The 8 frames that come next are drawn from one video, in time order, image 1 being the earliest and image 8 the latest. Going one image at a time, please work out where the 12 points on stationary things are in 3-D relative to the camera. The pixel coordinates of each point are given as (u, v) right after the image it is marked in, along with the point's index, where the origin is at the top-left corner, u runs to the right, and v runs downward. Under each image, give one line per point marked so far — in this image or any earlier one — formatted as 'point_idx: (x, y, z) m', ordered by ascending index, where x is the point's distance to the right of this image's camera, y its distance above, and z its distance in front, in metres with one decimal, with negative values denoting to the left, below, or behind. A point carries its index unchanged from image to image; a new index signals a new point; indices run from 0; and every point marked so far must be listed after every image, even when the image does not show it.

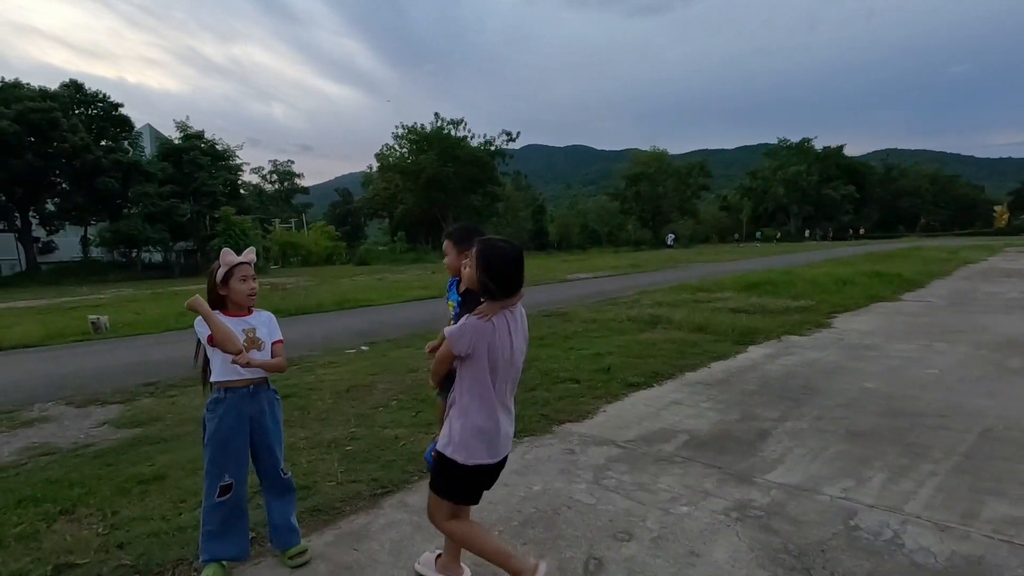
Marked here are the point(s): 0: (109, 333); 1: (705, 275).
0: (-7.8, -0.9, +12.1) m
1: (+5.5, +0.3, +18.0) m
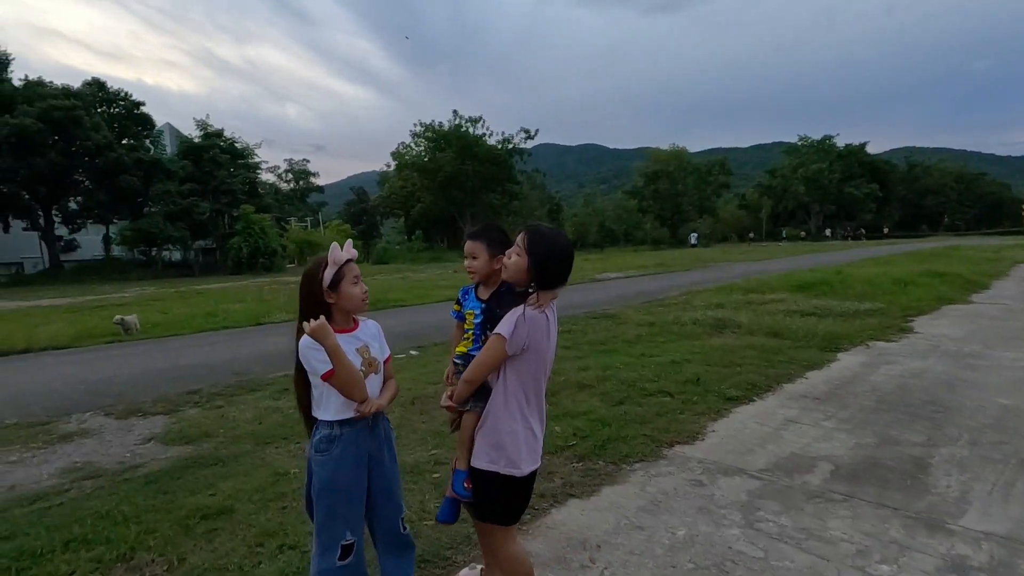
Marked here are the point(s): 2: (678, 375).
0: (-7.0, -0.9, +11.6) m
1: (+6.4, +0.3, +17.3) m
2: (+1.5, -0.8, +5.9) m
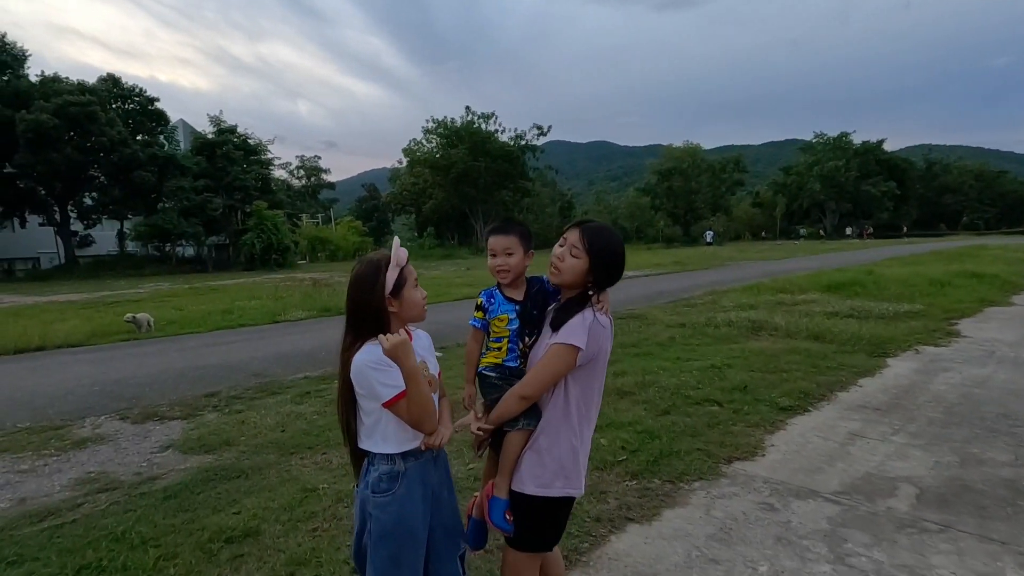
0: (-6.6, -0.8, +11.4) m
1: (+6.9, +0.4, +16.9) m
2: (+1.8, -0.8, +5.5) m
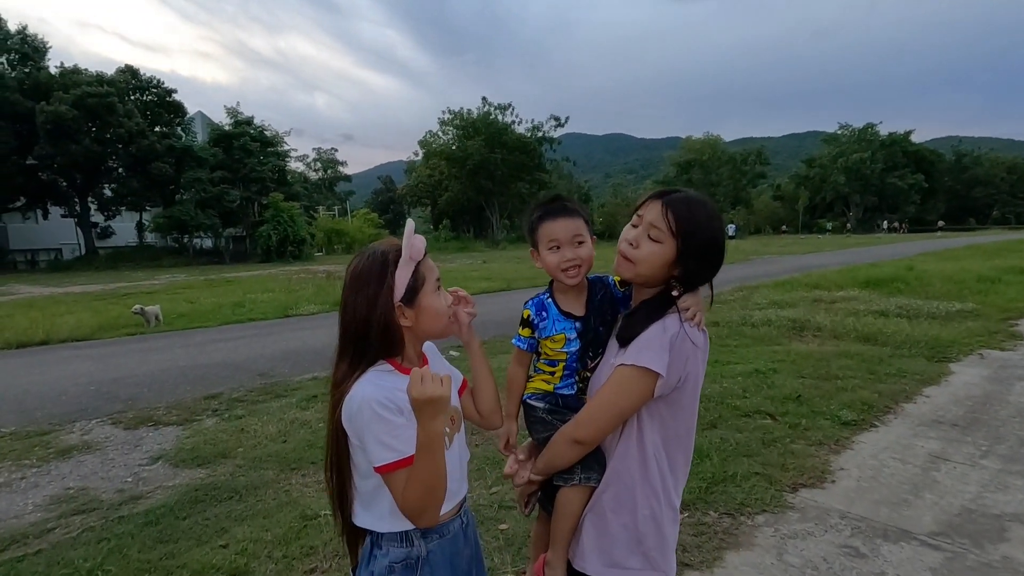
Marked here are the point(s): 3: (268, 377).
0: (-6.2, -0.7, +11.1) m
1: (+7.4, +0.5, +16.2) m
2: (+2.0, -0.8, +5.0) m
3: (-2.6, -1.0, +6.8) m
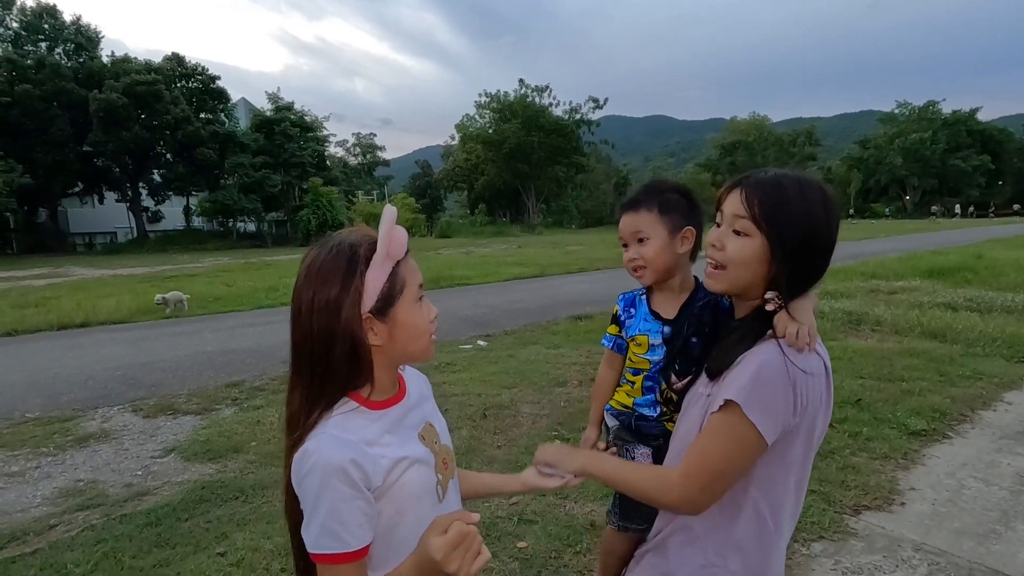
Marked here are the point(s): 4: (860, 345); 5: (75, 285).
0: (-5.7, -0.4, +11.1) m
1: (+8.2, +0.8, +15.4) m
2: (+2.2, -0.7, +4.5) m
3: (-2.3, -0.8, +6.6) m
4: (+3.2, -0.5, +5.9) m
5: (-10.6, +0.1, +15.4) m
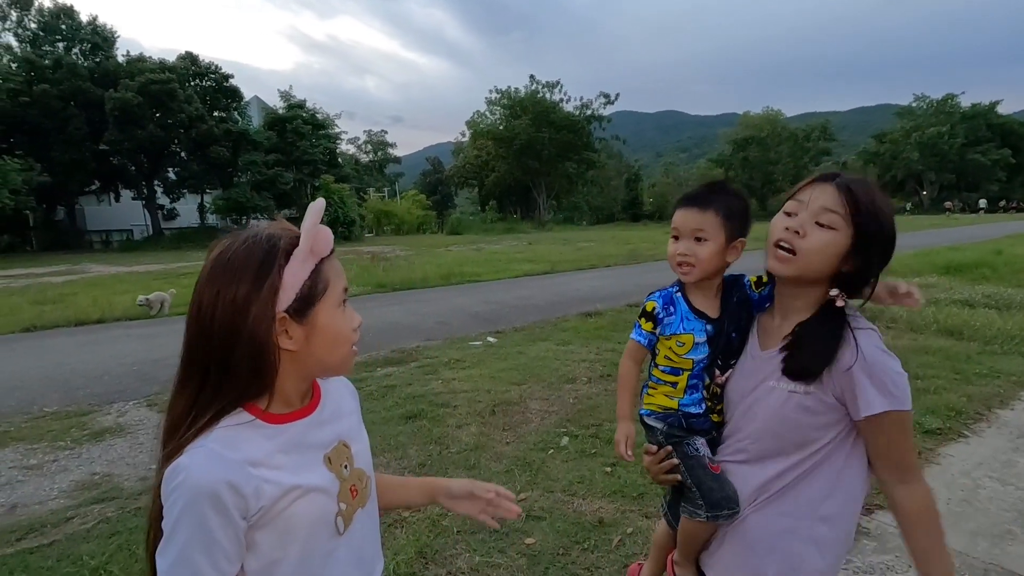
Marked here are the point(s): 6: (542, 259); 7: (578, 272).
0: (-5.5, -0.3, +11.1) m
1: (+8.5, +0.8, +15.2) m
2: (+2.3, -0.7, +4.5) m
3: (-2.2, -0.8, +6.6) m
4: (+3.3, -0.5, +5.8) m
5: (-10.3, +0.2, +15.5) m
6: (+0.7, +0.7, +15.0) m
7: (+1.3, +0.3, +12.7) m
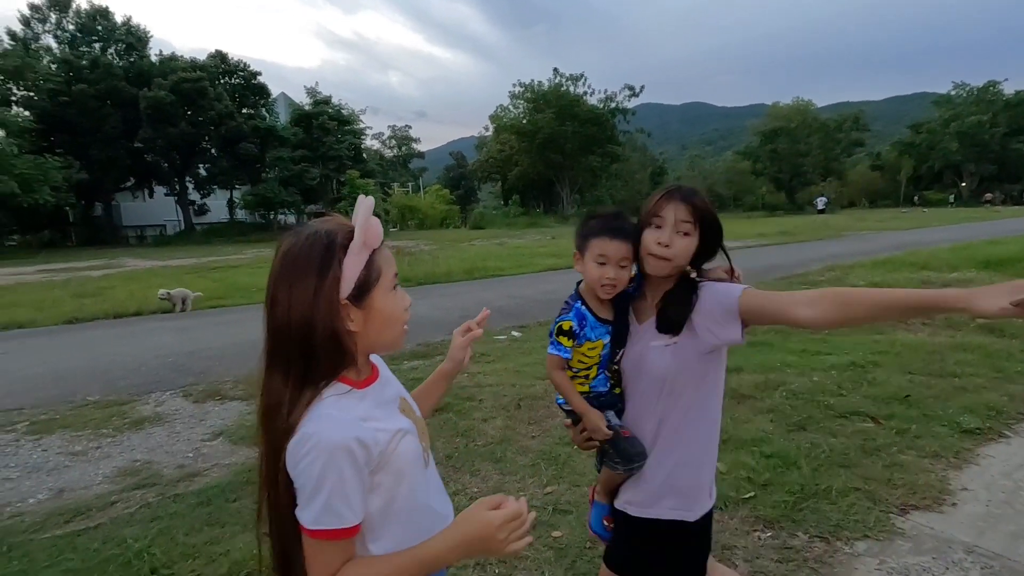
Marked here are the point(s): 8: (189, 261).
0: (-5.1, -0.2, +11.3) m
1: (+9.0, +1.0, +14.9) m
2: (+2.5, -0.7, +4.4) m
3: (-1.9, -0.7, +6.7) m
4: (+3.5, -0.4, +5.7) m
5: (-9.8, +0.3, +15.9) m
6: (+1.3, +0.8, +15.0) m
7: (+1.8, +0.4, +12.6) m
8: (-10.3, +0.8, +19.7) m
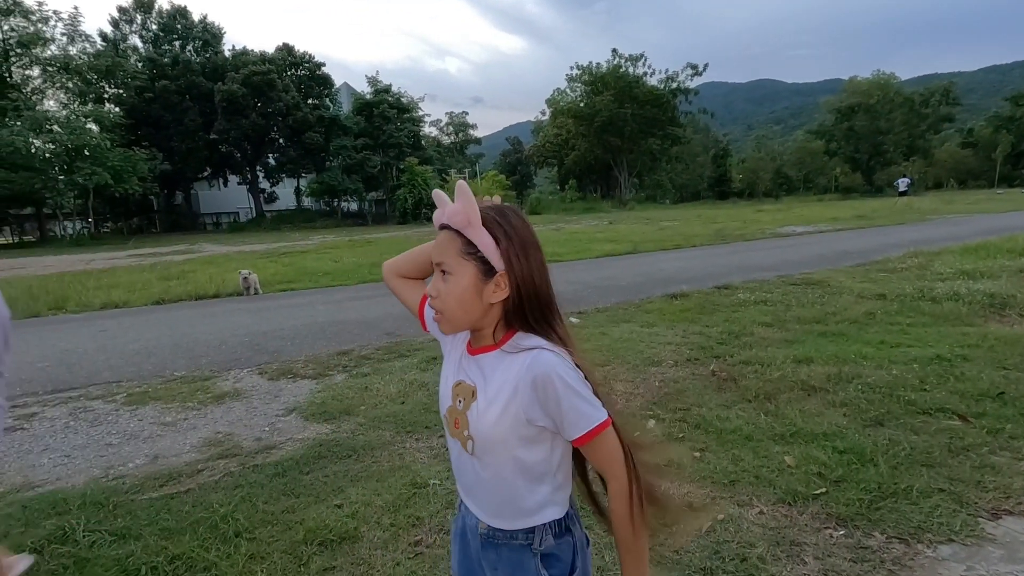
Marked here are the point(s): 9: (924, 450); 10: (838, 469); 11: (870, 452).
0: (-4.0, 0.0, +11.7) m
1: (+10.3, +1.3, +13.9) m
2: (+2.9, -0.6, +4.1) m
3: (-1.3, -0.6, +6.8) m
4: (+4.0, -0.3, +5.3) m
5: (-8.3, +0.7, +16.6) m
6: (+2.6, +1.1, +14.8) m
7: (+2.9, +0.7, +12.3) m
8: (-8.5, +1.3, +20.5) m
9: (+2.1, -0.8, +3.2) m
10: (+1.6, -0.9, +3.1) m
11: (+1.8, -0.8, +3.1) m
